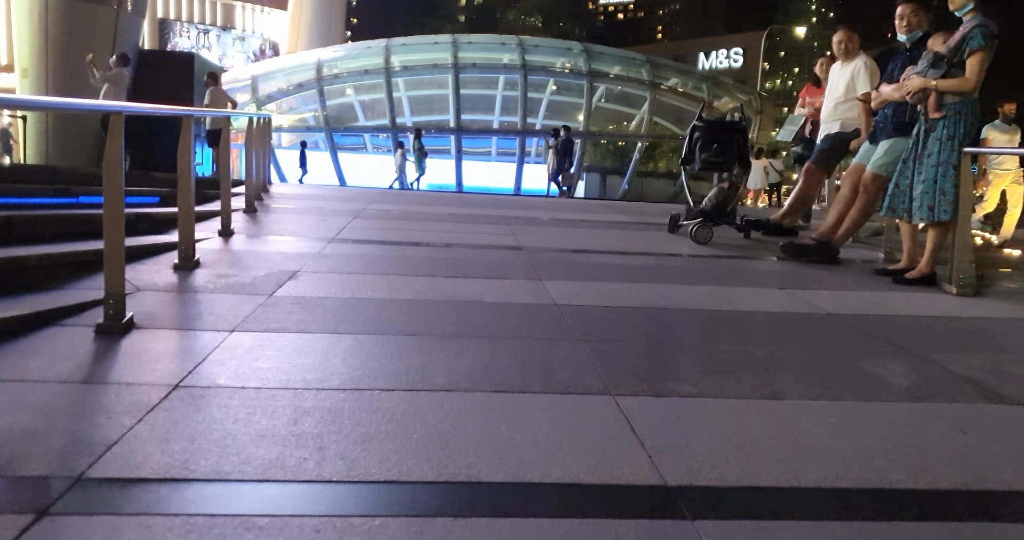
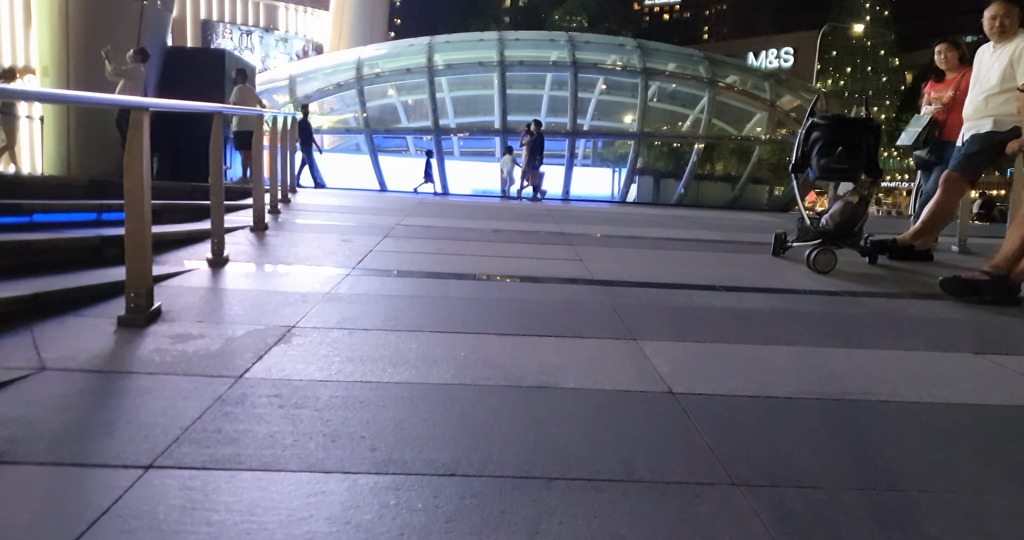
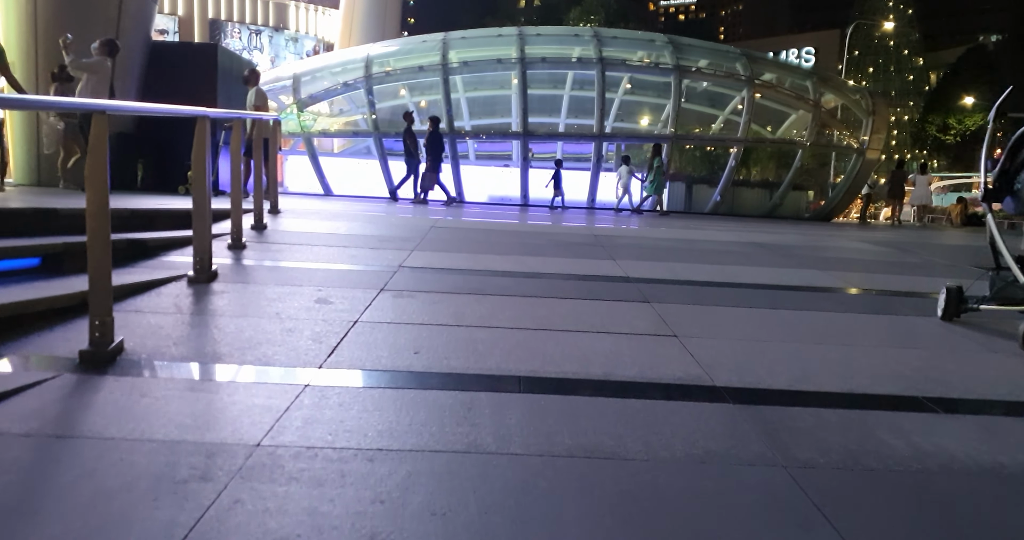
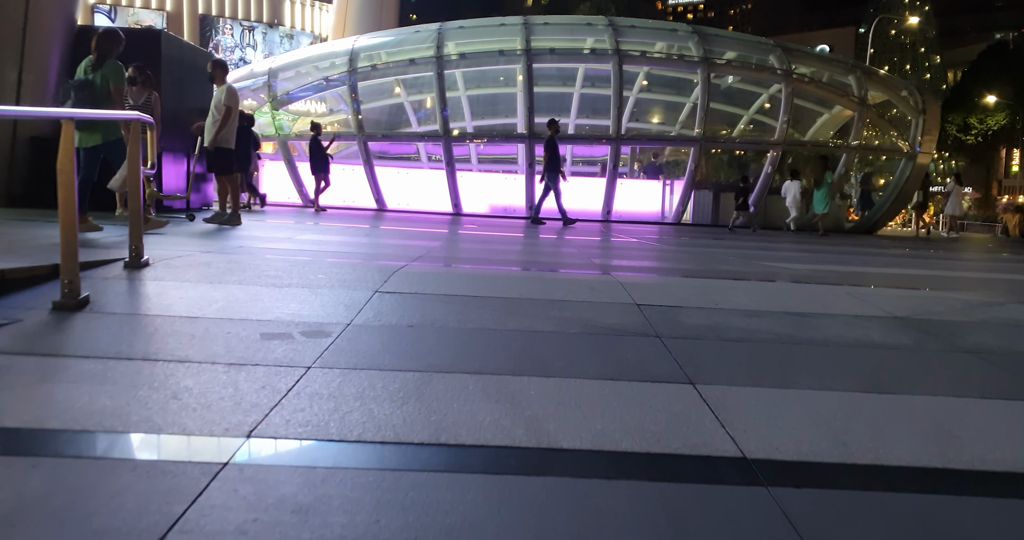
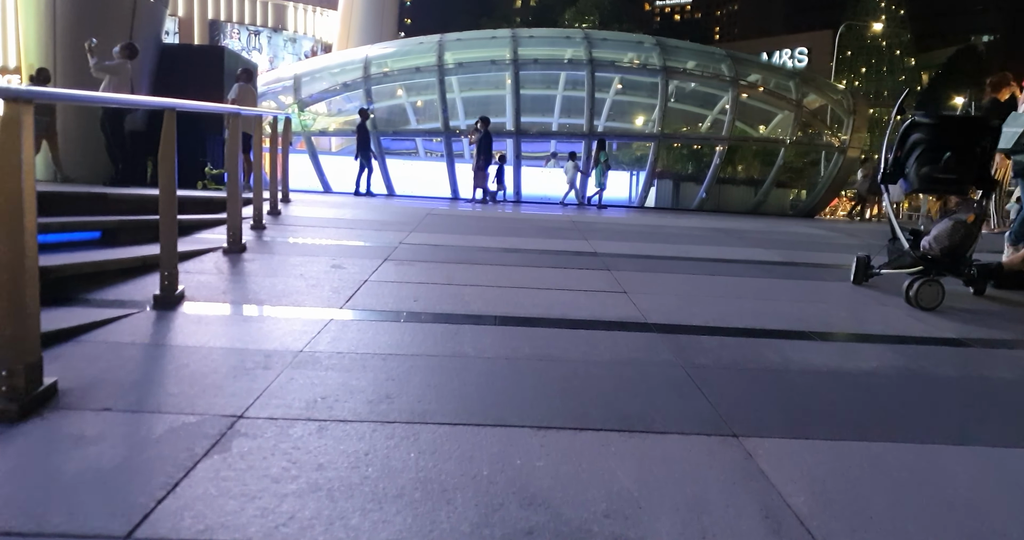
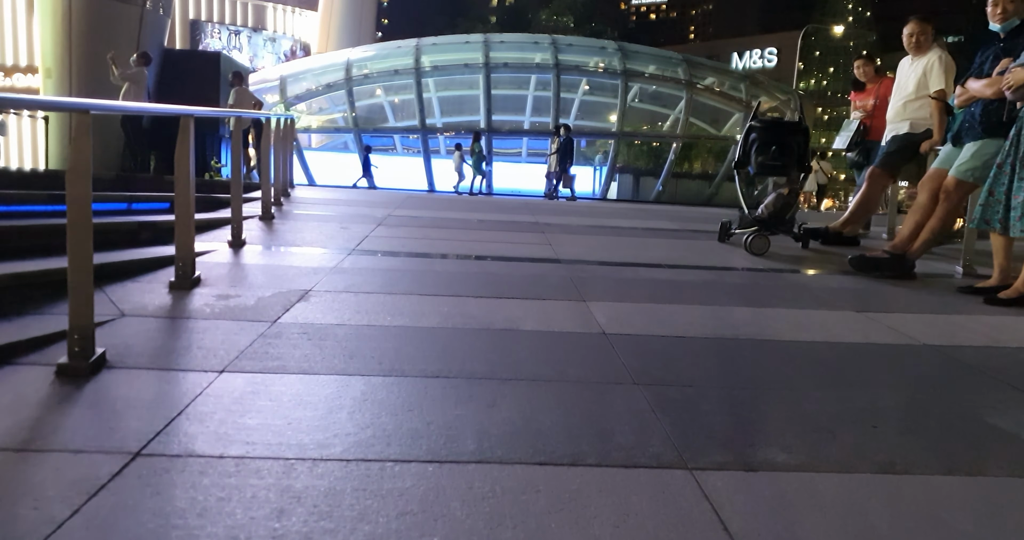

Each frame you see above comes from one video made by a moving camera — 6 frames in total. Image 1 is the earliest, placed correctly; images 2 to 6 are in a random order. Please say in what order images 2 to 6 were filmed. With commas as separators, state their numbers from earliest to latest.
6, 2, 5, 3, 4
